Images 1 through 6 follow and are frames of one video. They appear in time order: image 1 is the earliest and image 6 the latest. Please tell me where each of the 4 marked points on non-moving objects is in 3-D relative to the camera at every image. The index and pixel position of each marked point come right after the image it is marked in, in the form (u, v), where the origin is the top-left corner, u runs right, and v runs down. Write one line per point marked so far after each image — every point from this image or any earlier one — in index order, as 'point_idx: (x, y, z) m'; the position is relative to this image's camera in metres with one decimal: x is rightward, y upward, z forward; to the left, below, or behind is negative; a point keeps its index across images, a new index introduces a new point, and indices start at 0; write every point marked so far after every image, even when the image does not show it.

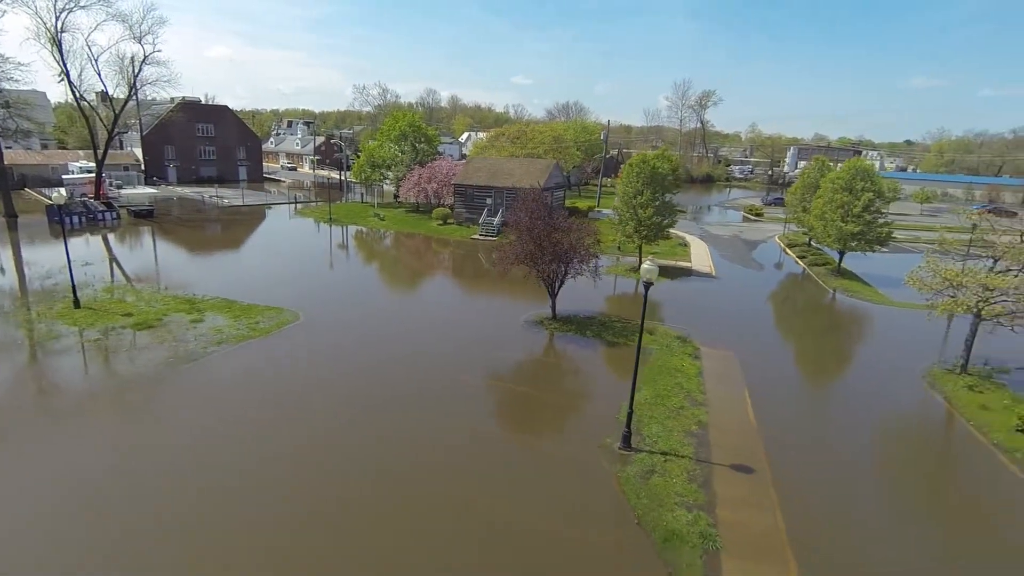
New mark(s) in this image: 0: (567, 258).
0: (+1.5, +0.9, +16.5) m
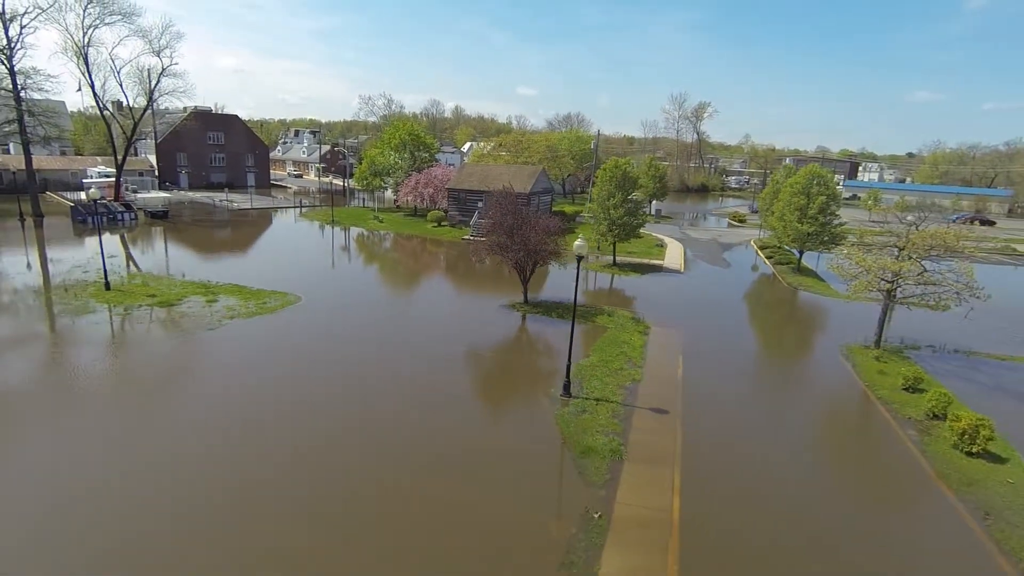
0: (+0.7, +1.3, +18.6) m
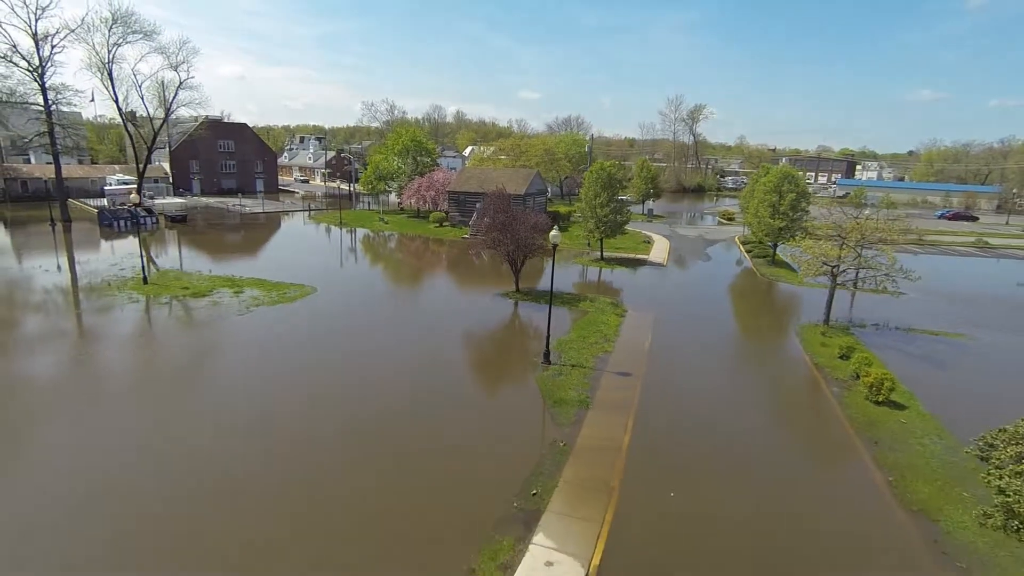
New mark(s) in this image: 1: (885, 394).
0: (+0.5, +1.7, +20.7) m
1: (+8.1, -2.3, +11.8) m
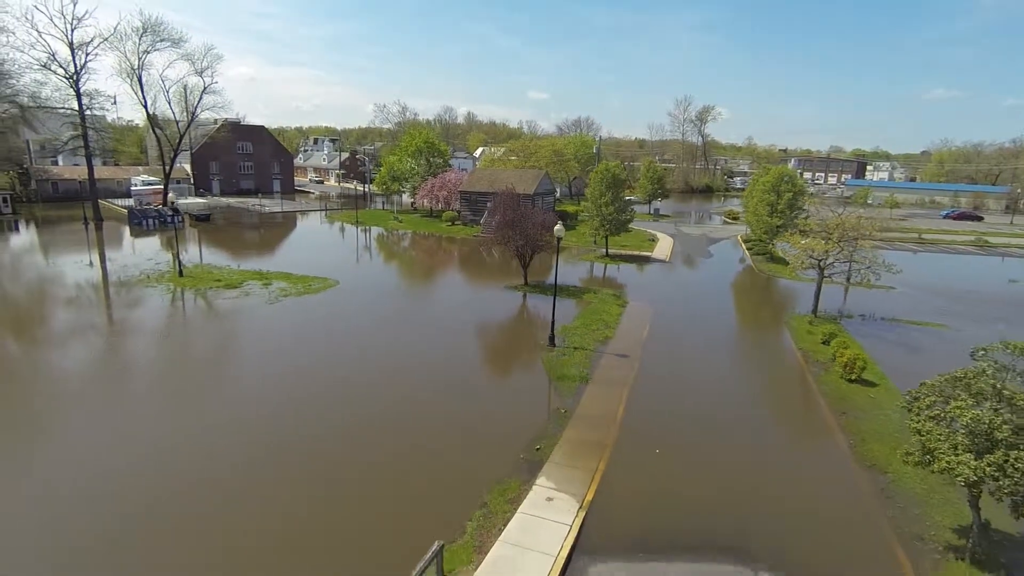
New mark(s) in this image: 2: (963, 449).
0: (+0.8, +1.9, +22.1) m
1: (+8.3, -2.0, +13.0) m
2: (+5.4, -1.9, +6.5) m
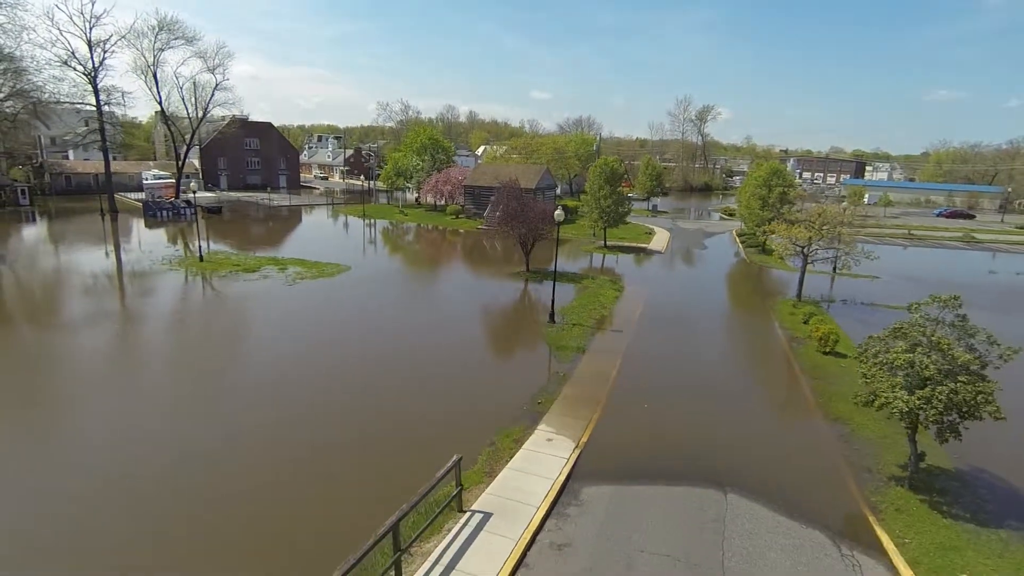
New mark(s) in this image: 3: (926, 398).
0: (+0.9, +2.5, +23.3) m
1: (+8.3, -1.5, +14.2) m
2: (+5.5, -1.4, +7.7) m
3: (+5.7, -1.5, +7.4) m
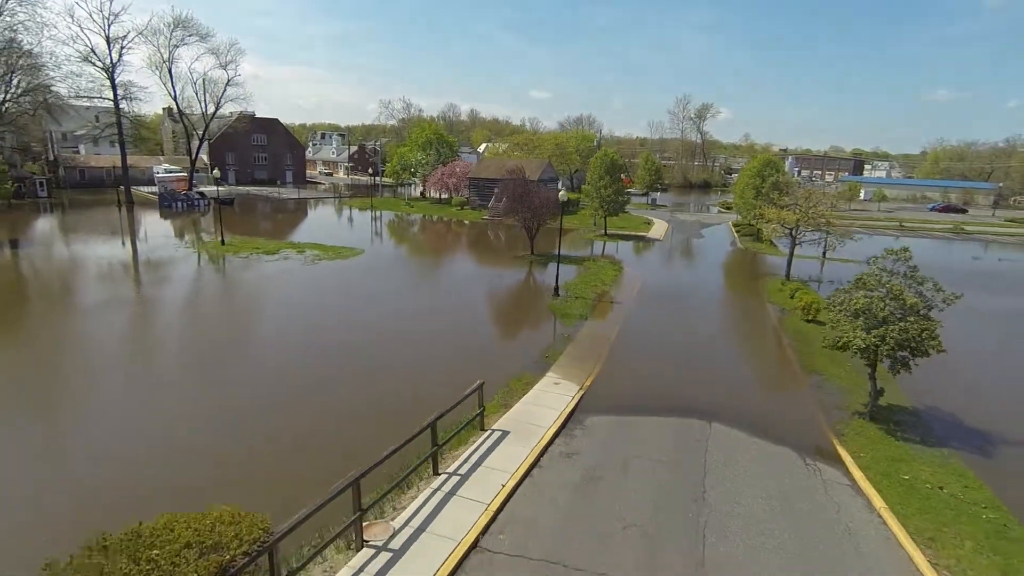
0: (+1.2, +3.3, +24.5) m
1: (+8.6, -0.8, +15.4) m
2: (+5.8, -0.7, +9.0) m
3: (+5.9, -0.8, +8.7) m
